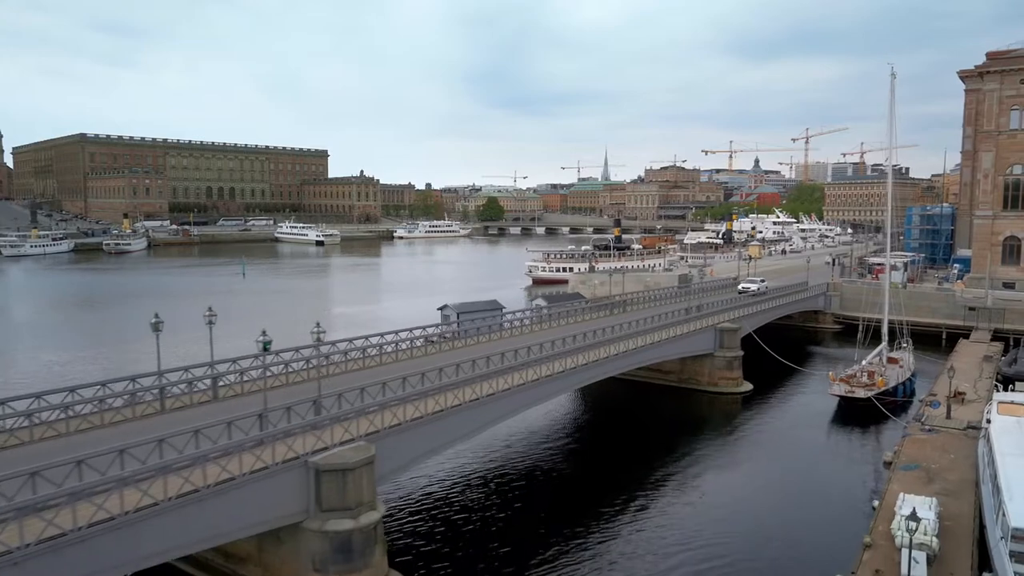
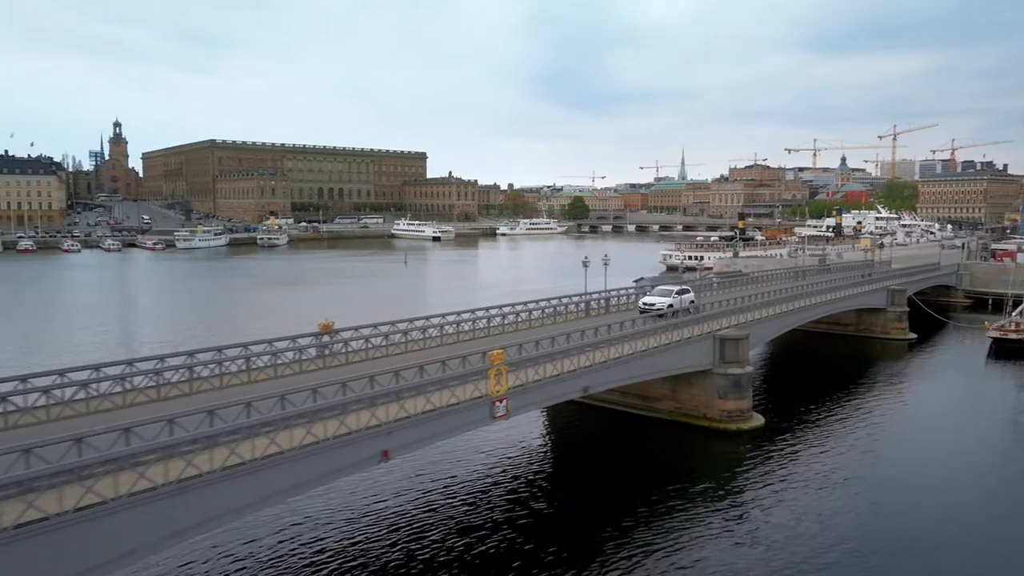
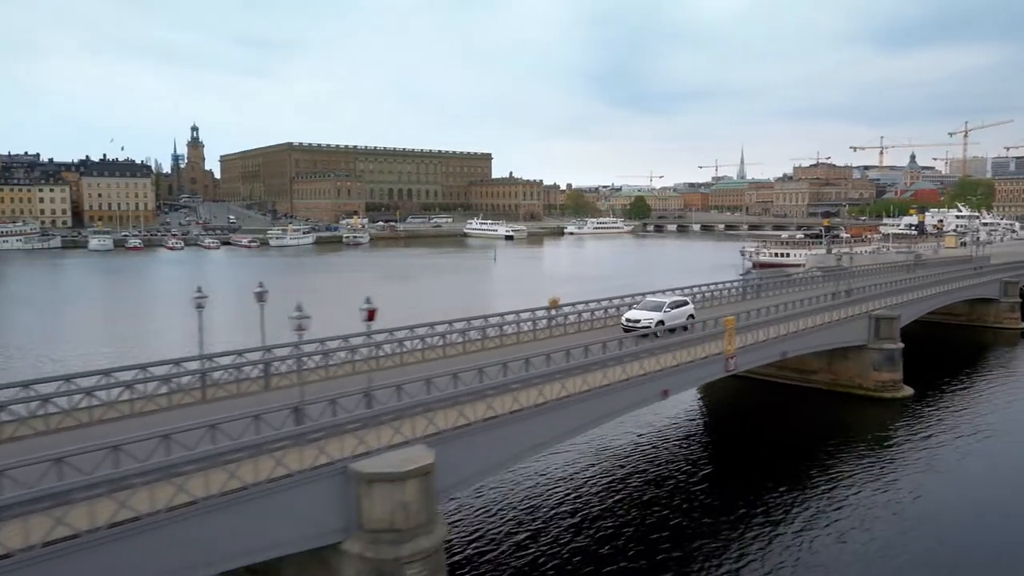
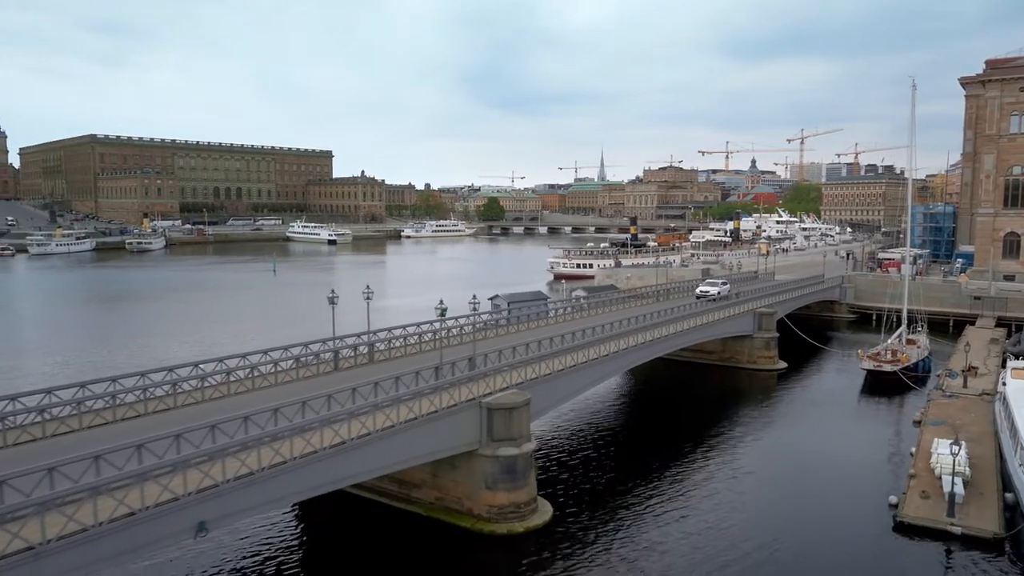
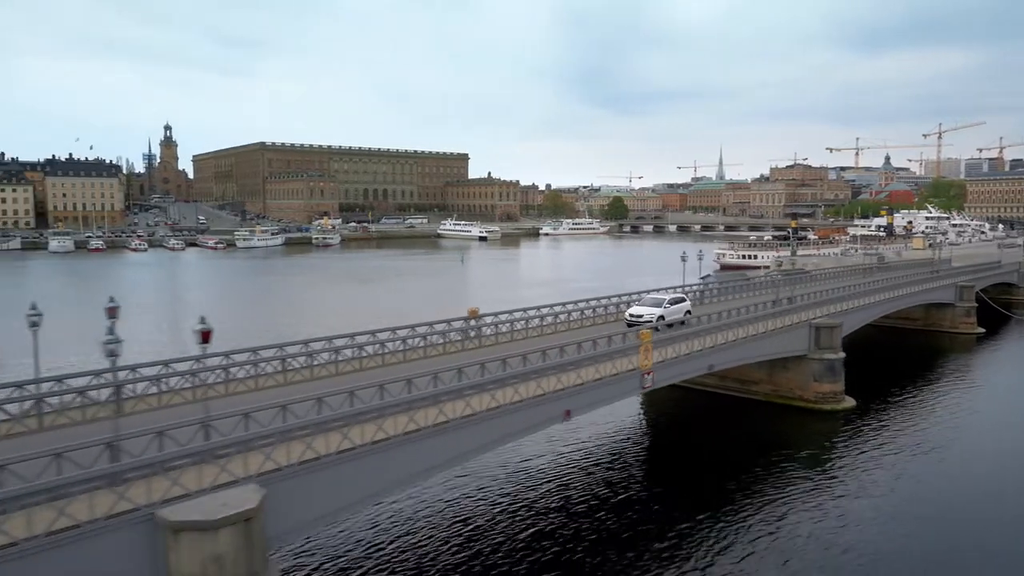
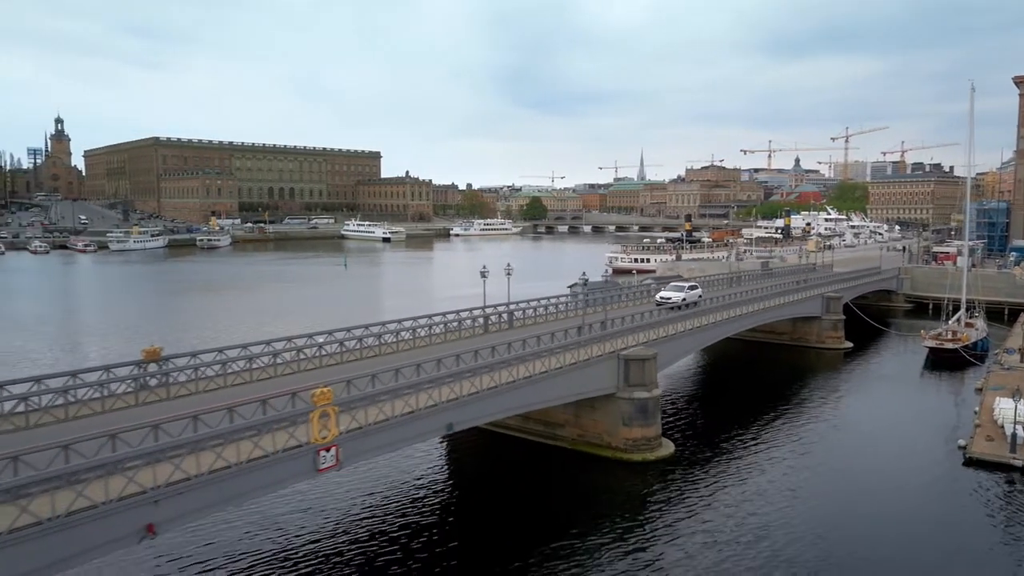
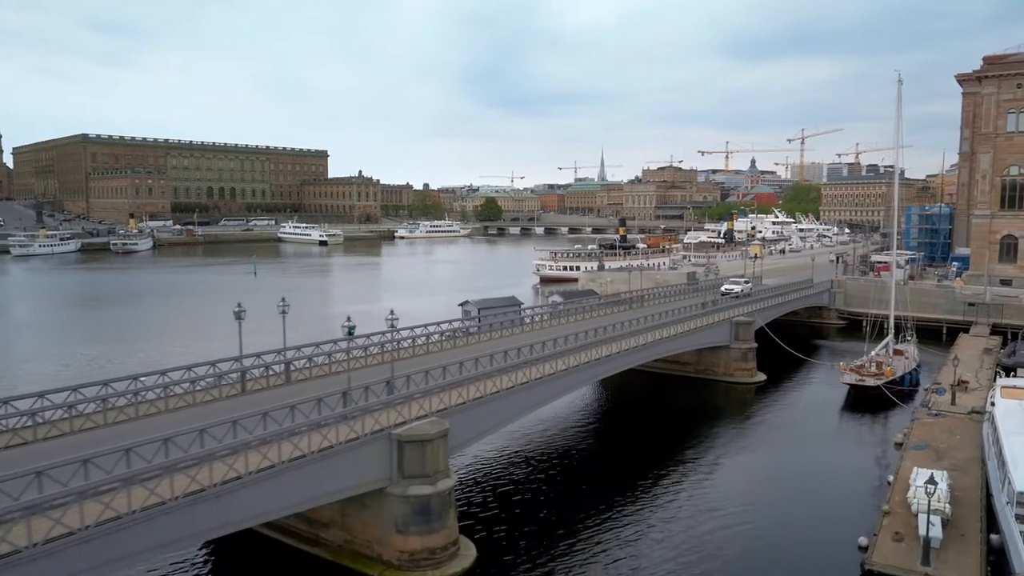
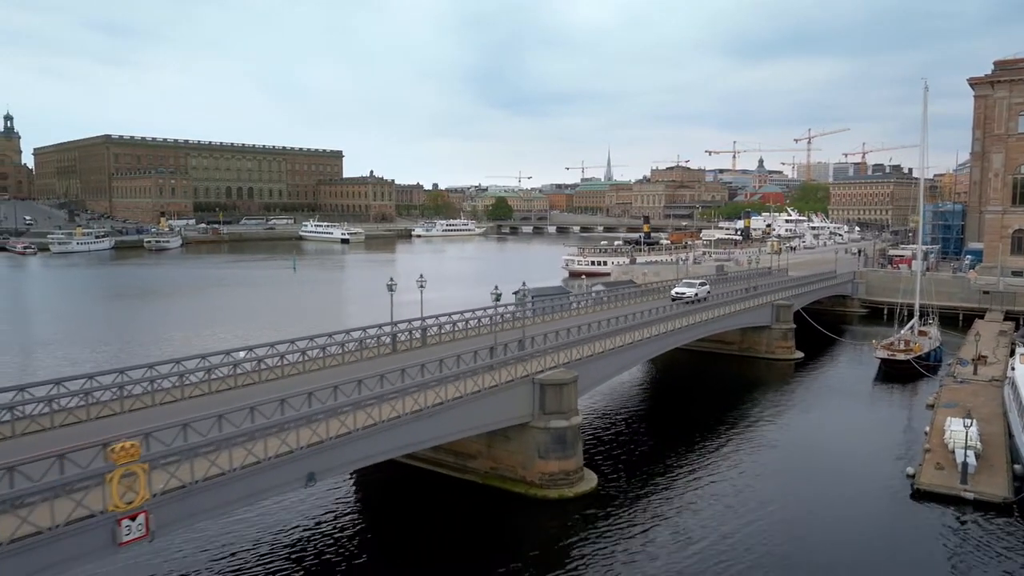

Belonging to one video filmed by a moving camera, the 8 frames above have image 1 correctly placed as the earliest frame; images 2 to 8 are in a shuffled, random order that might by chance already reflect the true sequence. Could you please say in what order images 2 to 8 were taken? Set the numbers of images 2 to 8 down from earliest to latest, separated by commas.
7, 4, 8, 6, 2, 5, 3
